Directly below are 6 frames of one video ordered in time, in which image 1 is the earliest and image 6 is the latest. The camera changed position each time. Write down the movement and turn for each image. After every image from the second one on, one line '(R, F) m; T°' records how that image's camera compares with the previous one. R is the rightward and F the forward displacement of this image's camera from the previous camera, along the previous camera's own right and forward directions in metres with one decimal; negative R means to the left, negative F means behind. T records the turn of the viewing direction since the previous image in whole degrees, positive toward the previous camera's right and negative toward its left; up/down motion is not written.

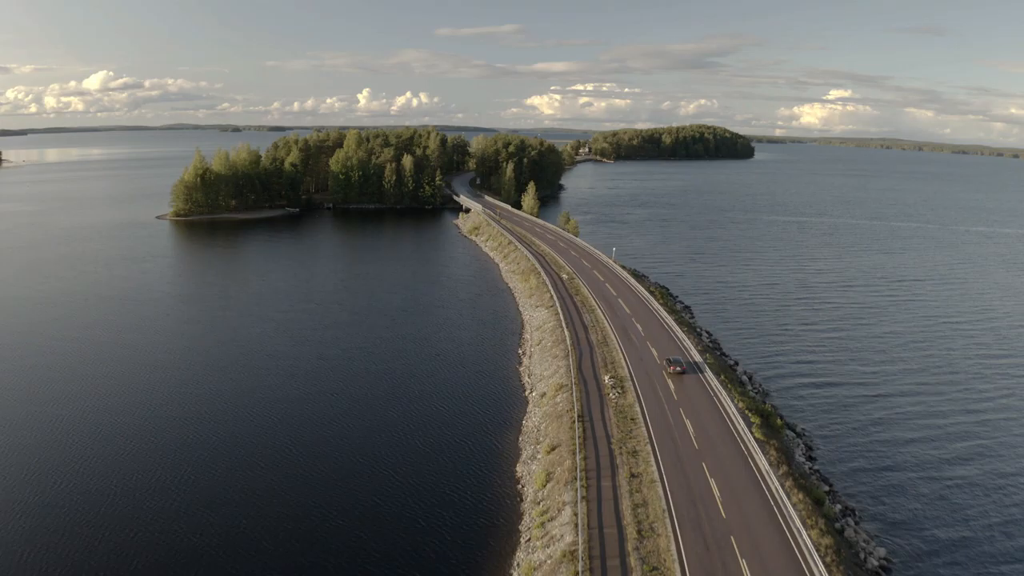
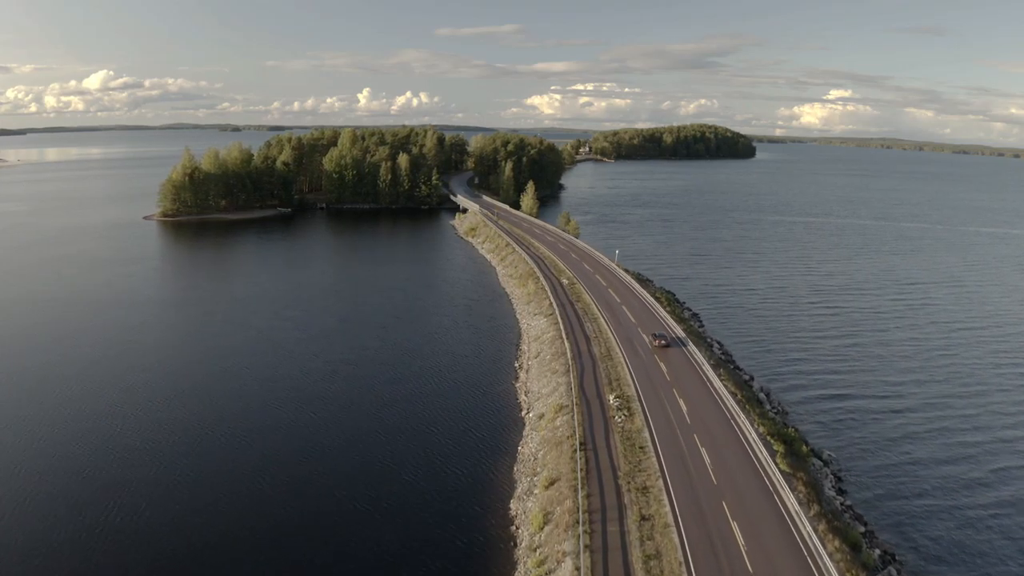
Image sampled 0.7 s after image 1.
(+0.3, +3.3) m; 0°
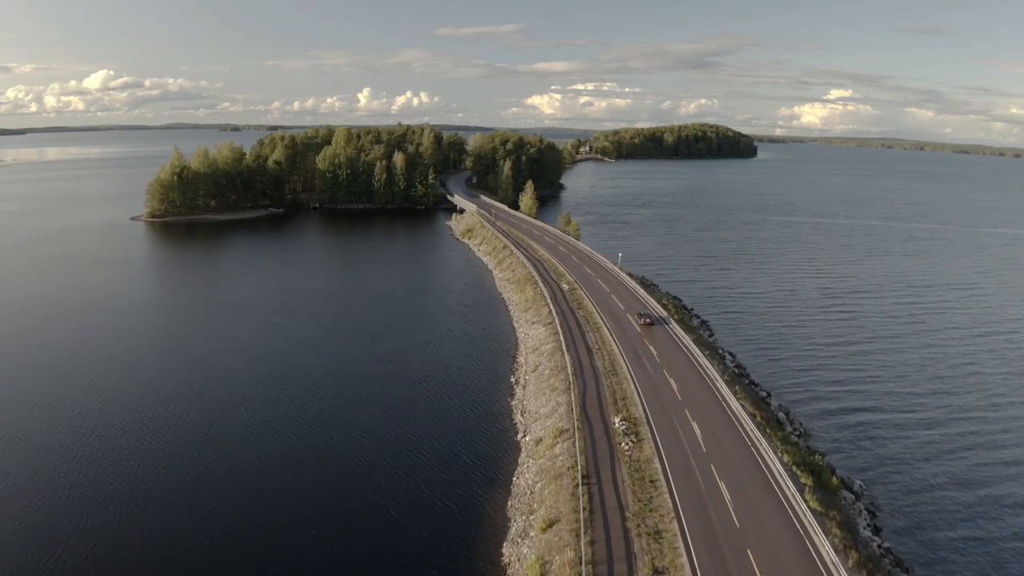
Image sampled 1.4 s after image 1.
(+0.3, +3.1) m; 0°
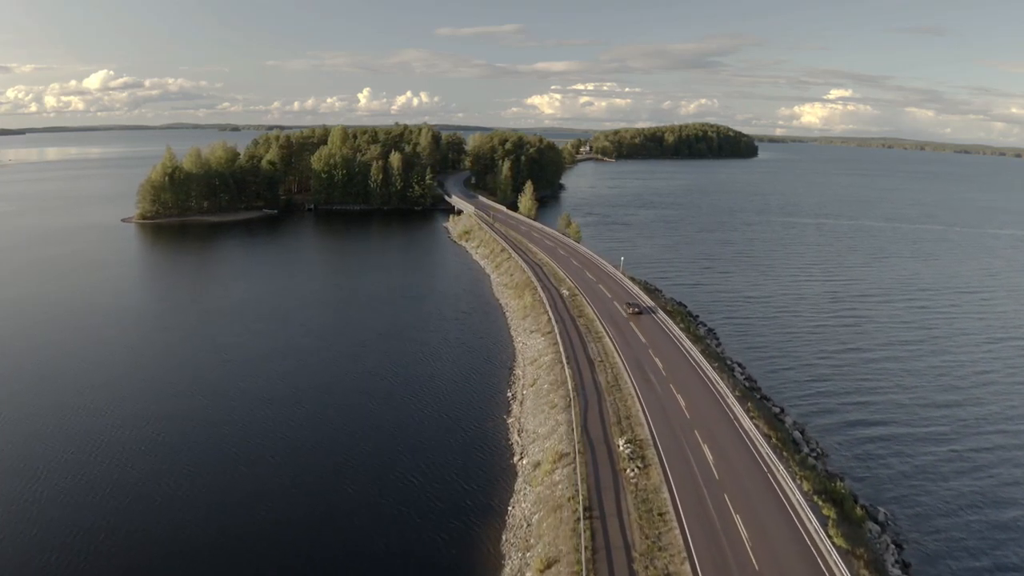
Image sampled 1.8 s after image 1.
(+0.2, +2.1) m; 0°
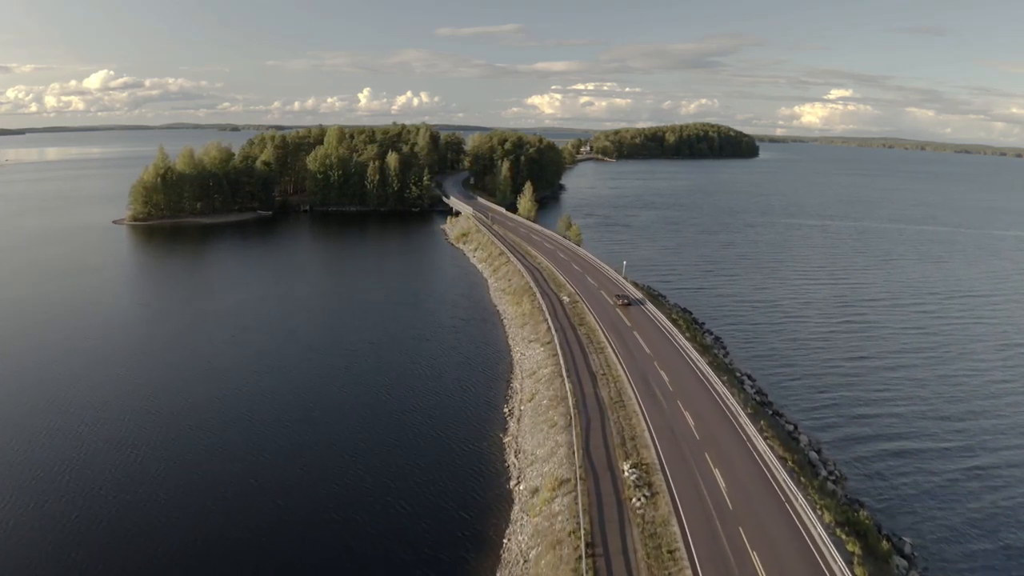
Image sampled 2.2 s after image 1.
(+0.2, +1.9) m; 0°
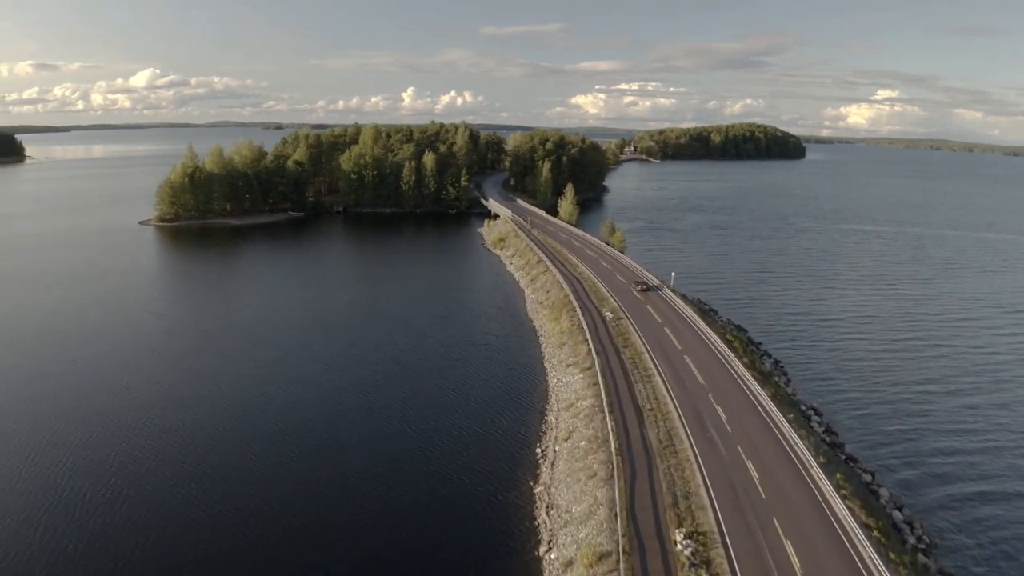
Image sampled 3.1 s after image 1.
(+0.1, +3.7) m; -4°
